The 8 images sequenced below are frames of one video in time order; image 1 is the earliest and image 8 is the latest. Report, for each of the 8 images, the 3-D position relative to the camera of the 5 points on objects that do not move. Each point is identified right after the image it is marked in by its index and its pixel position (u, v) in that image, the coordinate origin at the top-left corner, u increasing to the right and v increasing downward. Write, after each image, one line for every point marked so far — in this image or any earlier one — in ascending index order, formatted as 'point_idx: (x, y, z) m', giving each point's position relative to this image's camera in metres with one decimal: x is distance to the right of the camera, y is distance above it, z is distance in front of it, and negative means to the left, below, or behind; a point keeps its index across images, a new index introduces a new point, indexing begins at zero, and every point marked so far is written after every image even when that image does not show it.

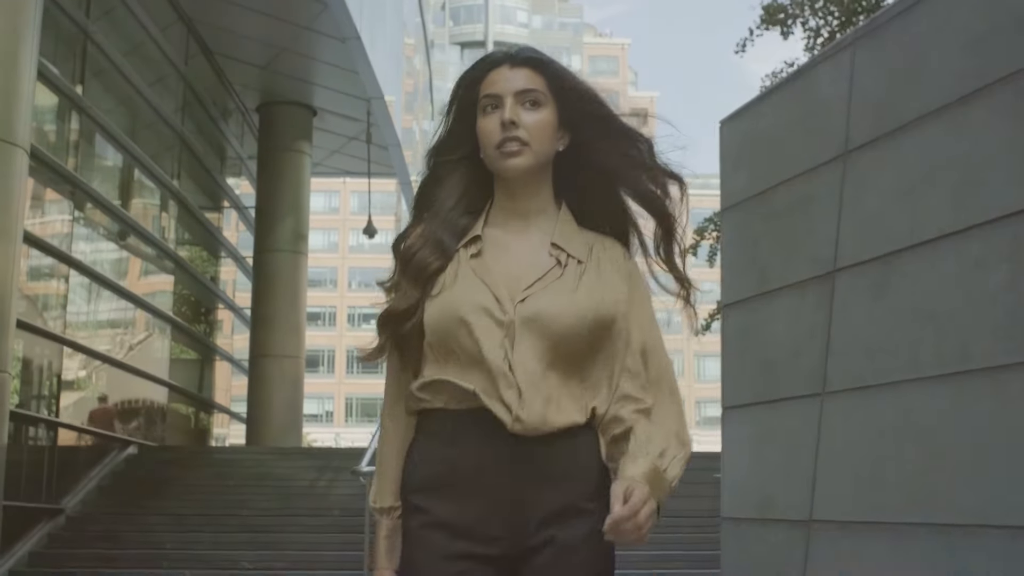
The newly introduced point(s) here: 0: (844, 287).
0: (+1.7, 0.0, +6.0) m
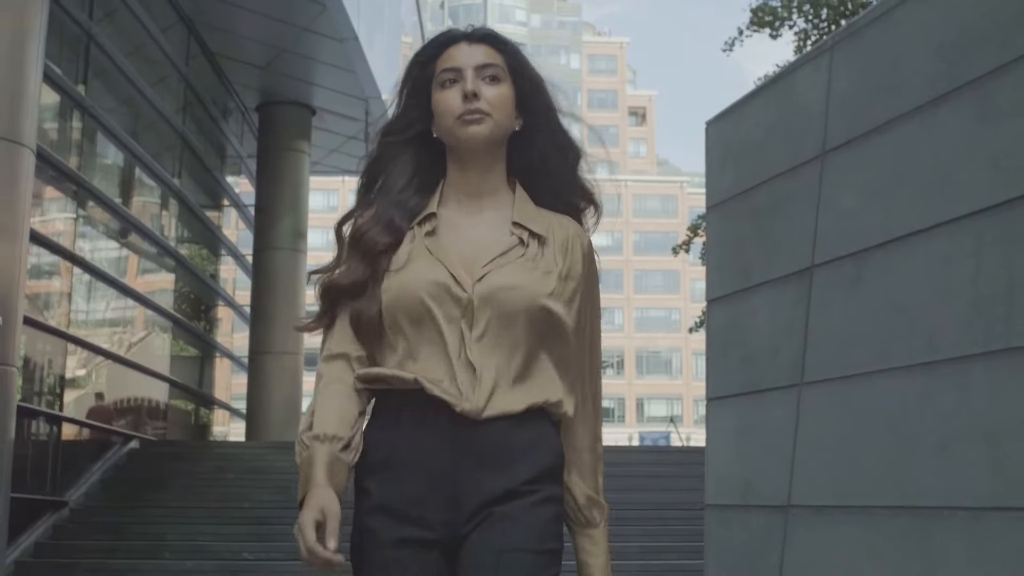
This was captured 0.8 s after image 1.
0: (+1.6, 0.0, +6.3) m
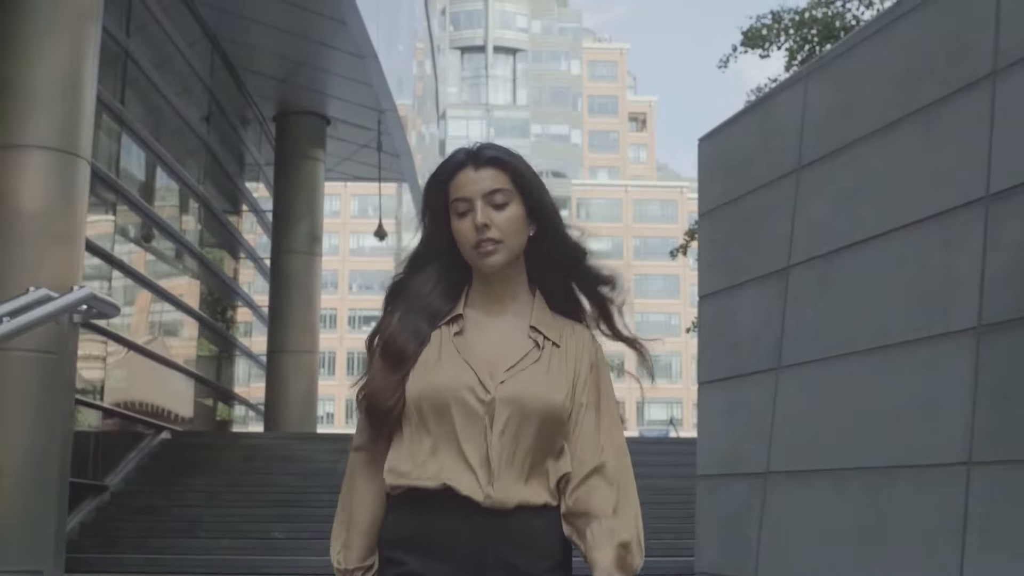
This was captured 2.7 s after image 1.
0: (+1.8, 0.0, +7.3) m
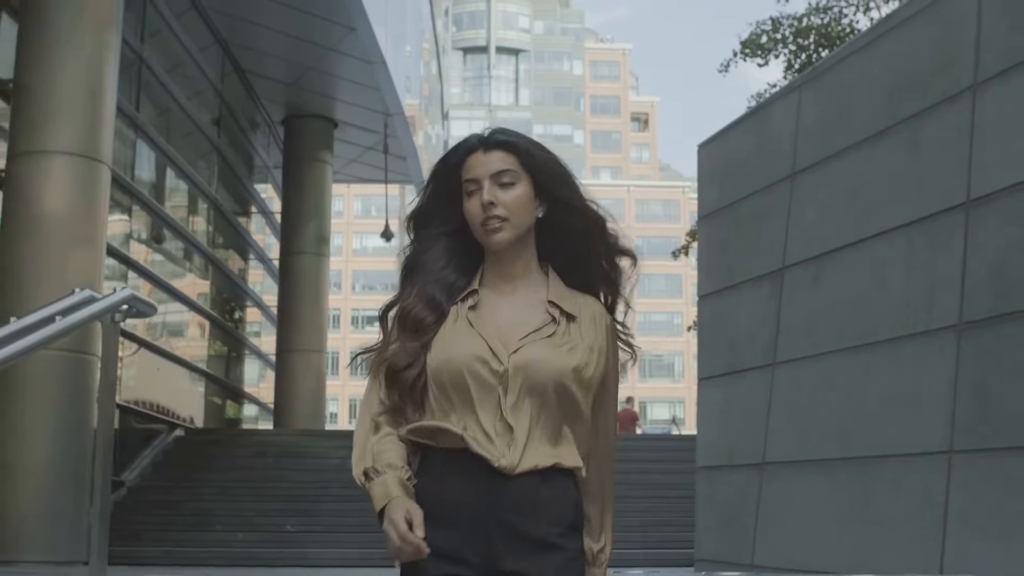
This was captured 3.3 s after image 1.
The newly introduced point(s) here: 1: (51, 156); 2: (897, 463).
0: (+1.8, 0.0, +7.6) m
1: (-4.1, +1.2, +10.5) m
2: (+2.1, -0.9, +6.3) m
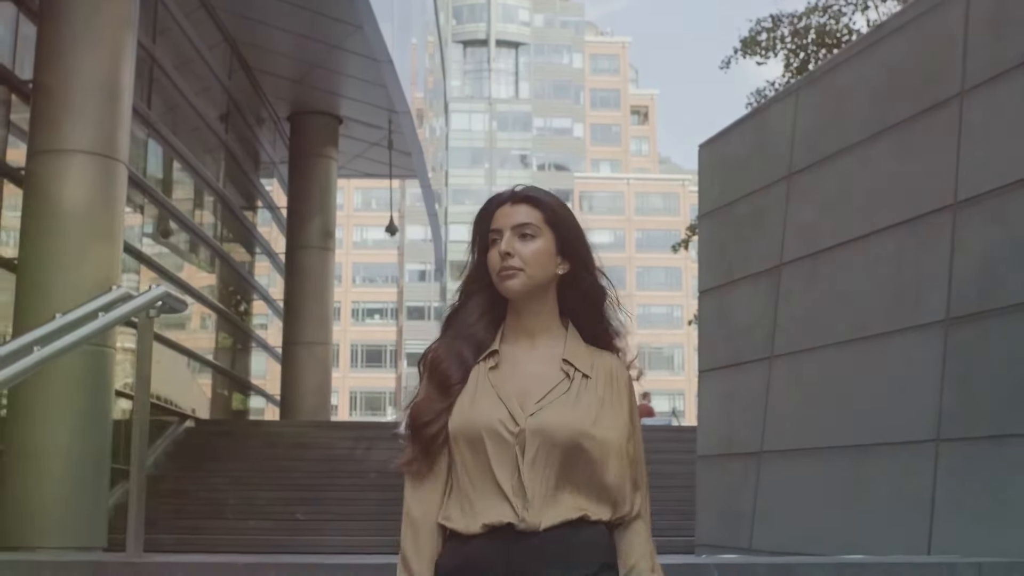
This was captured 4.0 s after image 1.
0: (+1.9, +0.1, +8.0) m
1: (-4.1, +1.2, +10.8) m
2: (+2.1, -0.9, +6.6) m
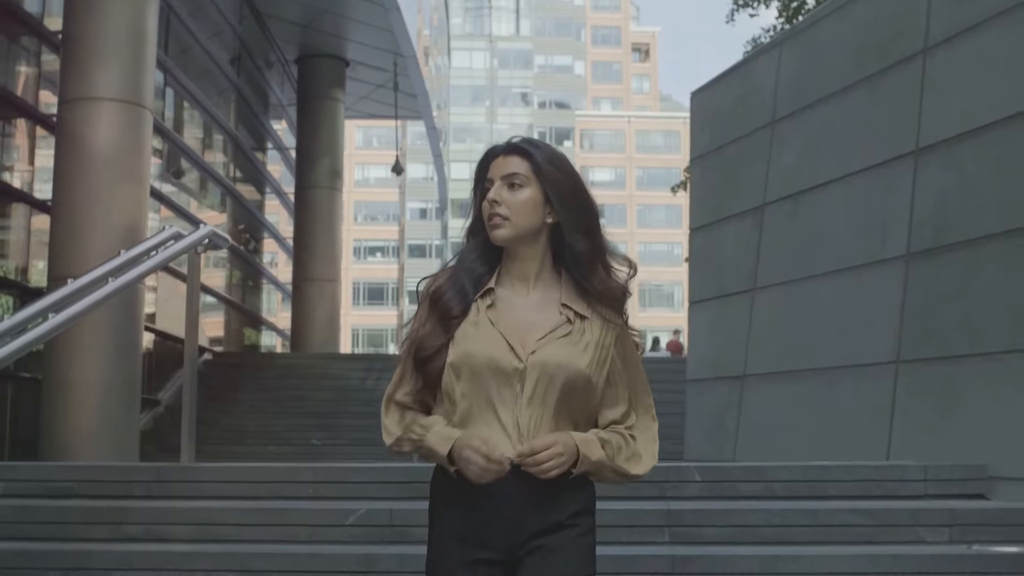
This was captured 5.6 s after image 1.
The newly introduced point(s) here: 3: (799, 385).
0: (+1.9, +0.5, +8.7) m
1: (-4.0, +1.8, +11.5) m
2: (+2.2, -0.5, +7.4) m
3: (+2.0, -0.7, +8.0) m
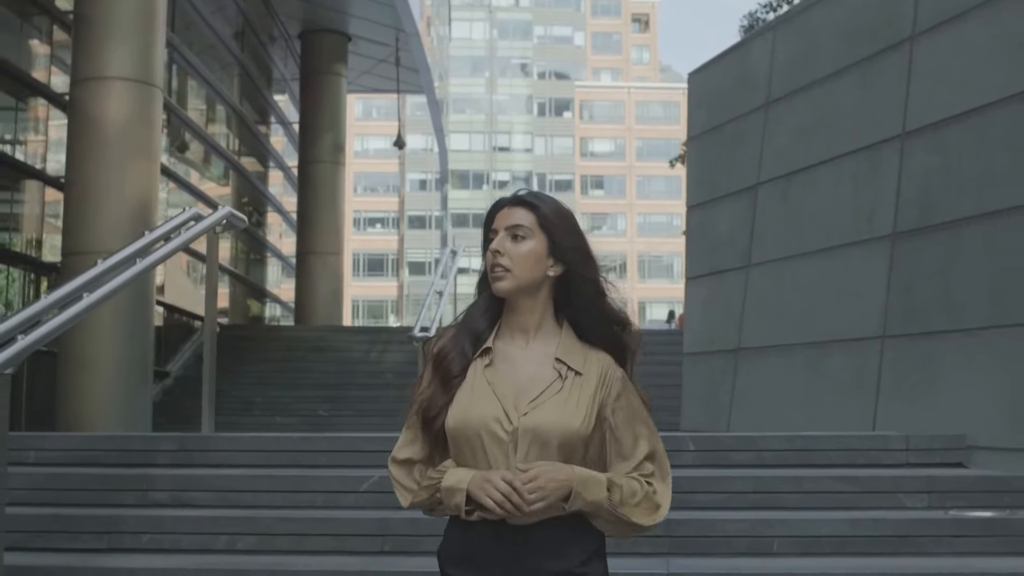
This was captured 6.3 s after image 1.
0: (+1.9, +0.7, +9.0) m
1: (-4.0, +2.1, +11.8) m
2: (+2.2, -0.4, +7.7) m
3: (+2.0, -0.5, +8.4) m
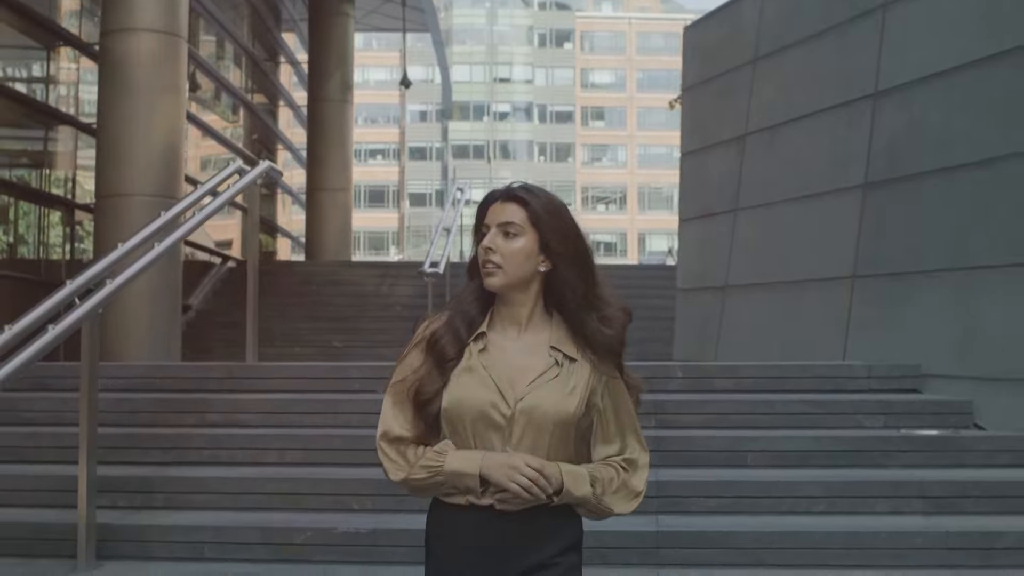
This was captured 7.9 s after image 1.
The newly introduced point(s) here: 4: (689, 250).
0: (+2.0, +1.2, +9.8) m
1: (-4.0, +2.7, +12.5) m
2: (+2.2, 0.0, +8.6) m
3: (+2.0, -0.1, +9.2) m
4: (+1.6, +0.3, +10.7) m
